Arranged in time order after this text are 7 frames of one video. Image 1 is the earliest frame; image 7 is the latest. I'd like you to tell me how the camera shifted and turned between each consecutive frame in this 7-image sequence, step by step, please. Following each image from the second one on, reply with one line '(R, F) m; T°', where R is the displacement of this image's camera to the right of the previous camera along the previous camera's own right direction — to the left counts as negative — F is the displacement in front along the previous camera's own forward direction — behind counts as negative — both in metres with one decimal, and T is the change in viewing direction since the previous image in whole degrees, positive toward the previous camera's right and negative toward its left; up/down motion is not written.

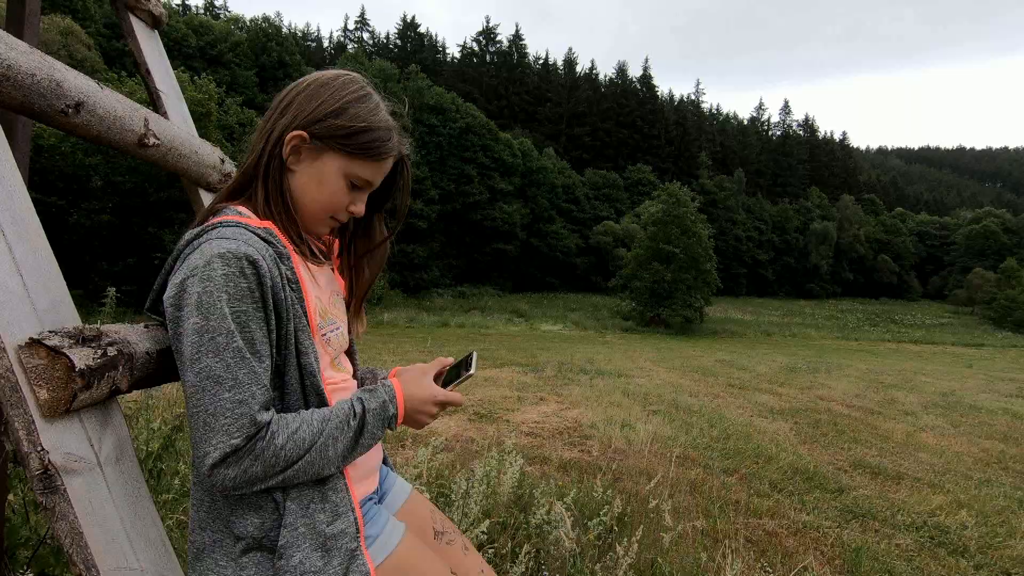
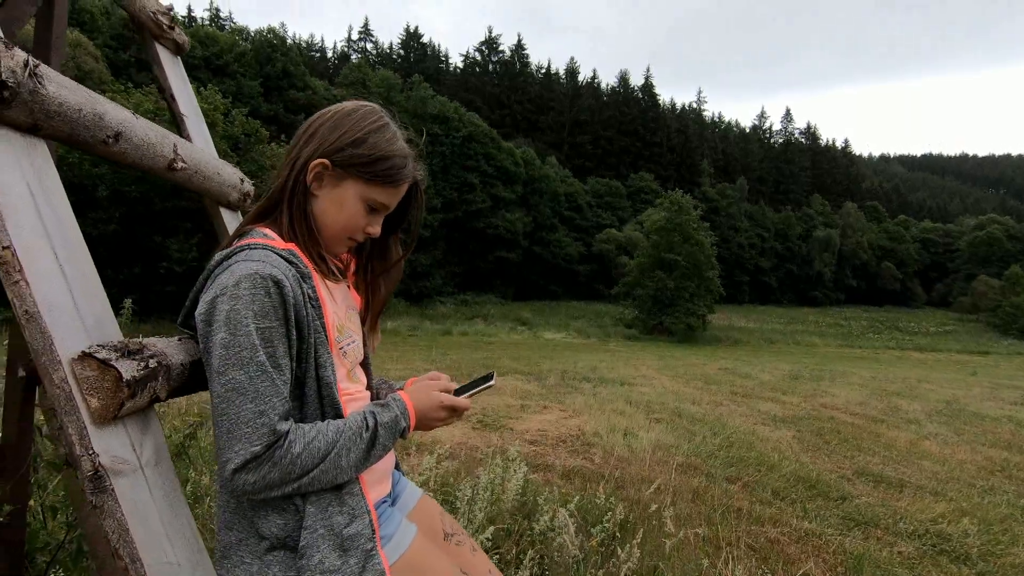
(0.0, -0.1) m; 0°
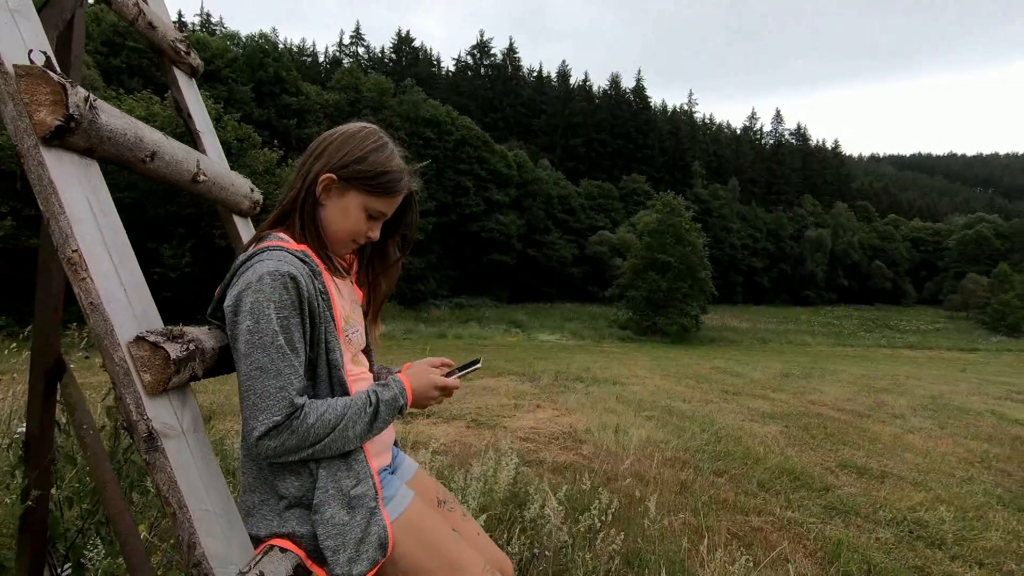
(0.0, -0.2) m; +1°
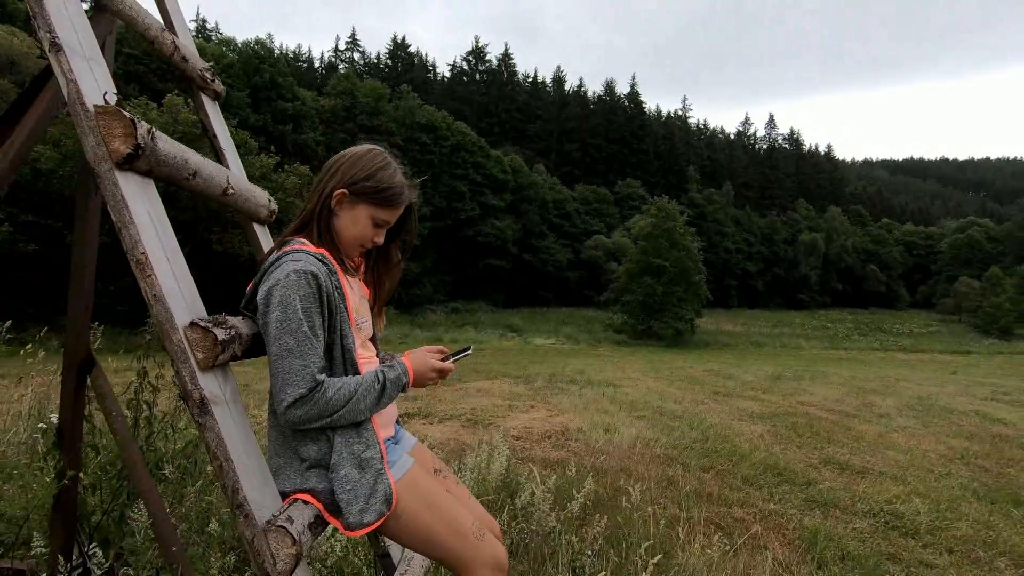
(0.0, -0.2) m; 0°
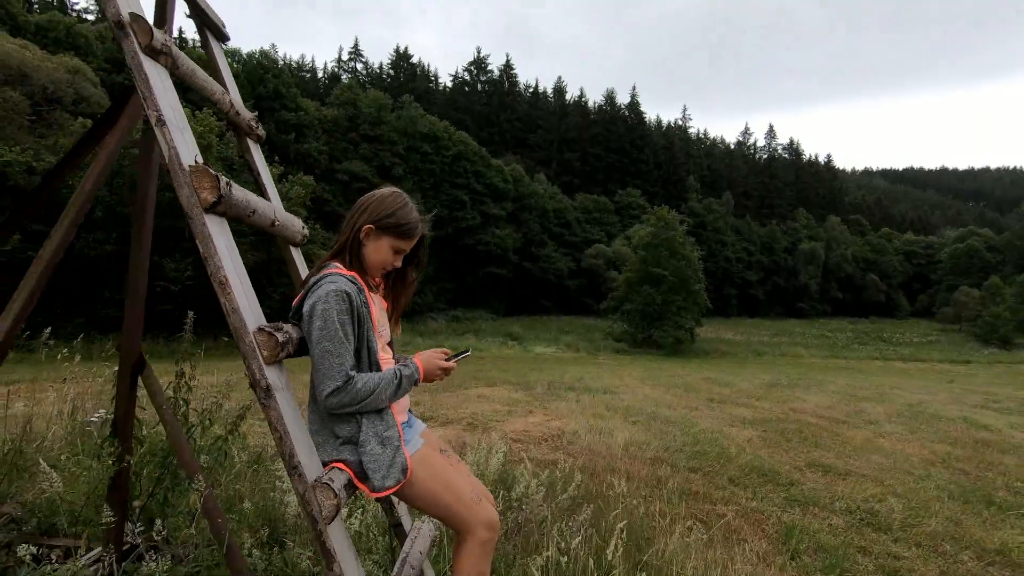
(0.0, -0.4) m; 0°
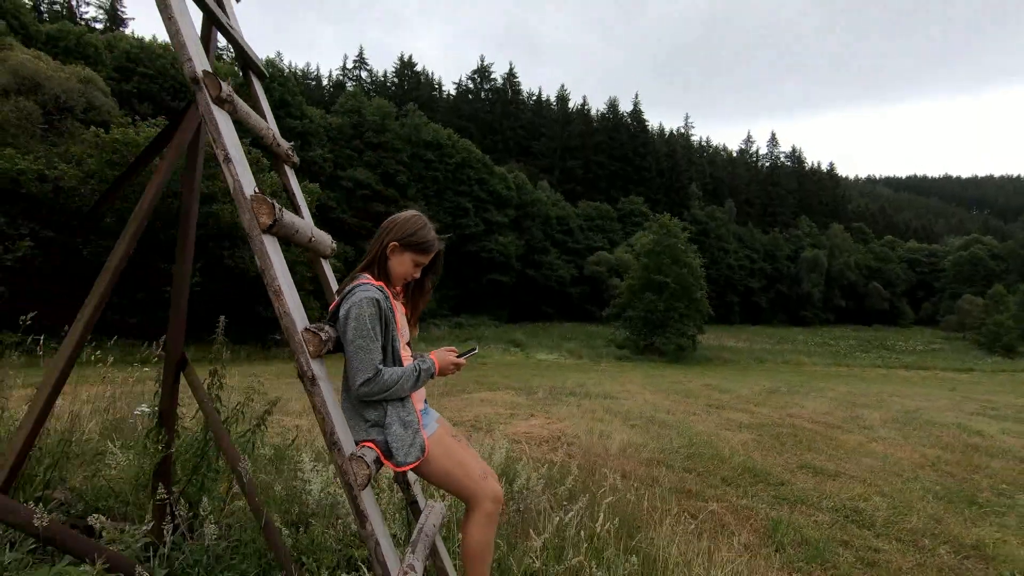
(0.0, -0.3) m; 0°
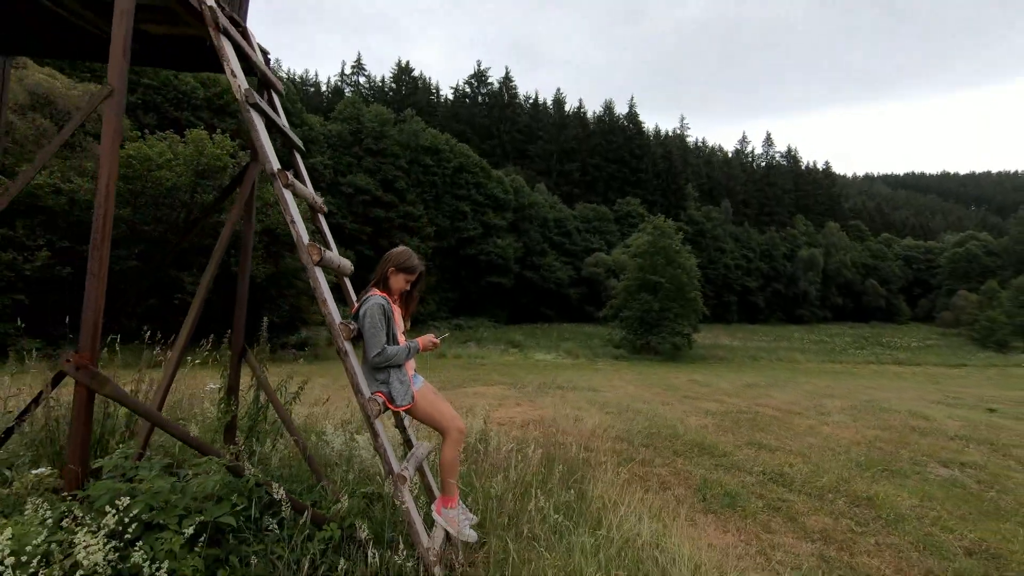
(+0.3, -1.3) m; 0°
